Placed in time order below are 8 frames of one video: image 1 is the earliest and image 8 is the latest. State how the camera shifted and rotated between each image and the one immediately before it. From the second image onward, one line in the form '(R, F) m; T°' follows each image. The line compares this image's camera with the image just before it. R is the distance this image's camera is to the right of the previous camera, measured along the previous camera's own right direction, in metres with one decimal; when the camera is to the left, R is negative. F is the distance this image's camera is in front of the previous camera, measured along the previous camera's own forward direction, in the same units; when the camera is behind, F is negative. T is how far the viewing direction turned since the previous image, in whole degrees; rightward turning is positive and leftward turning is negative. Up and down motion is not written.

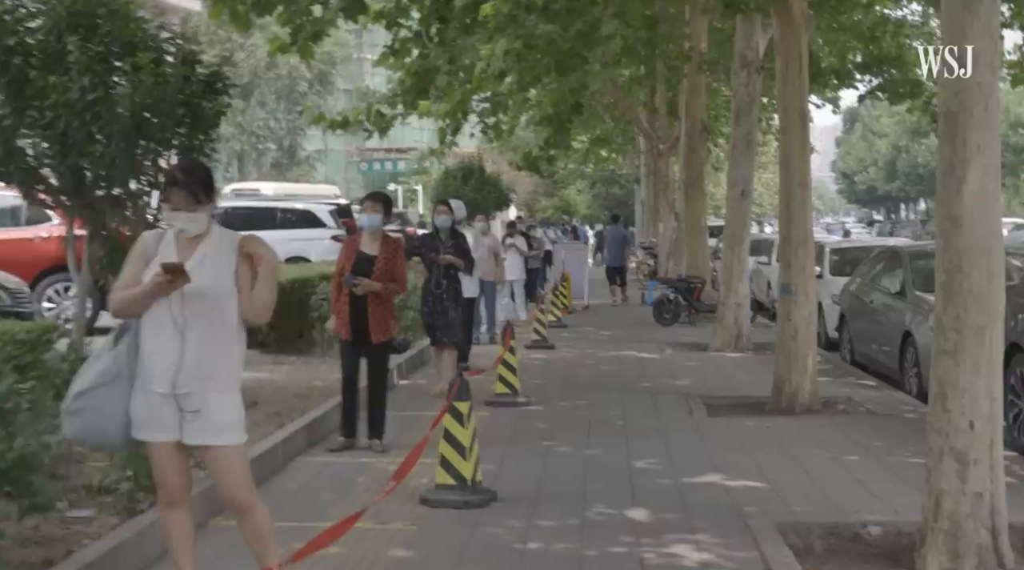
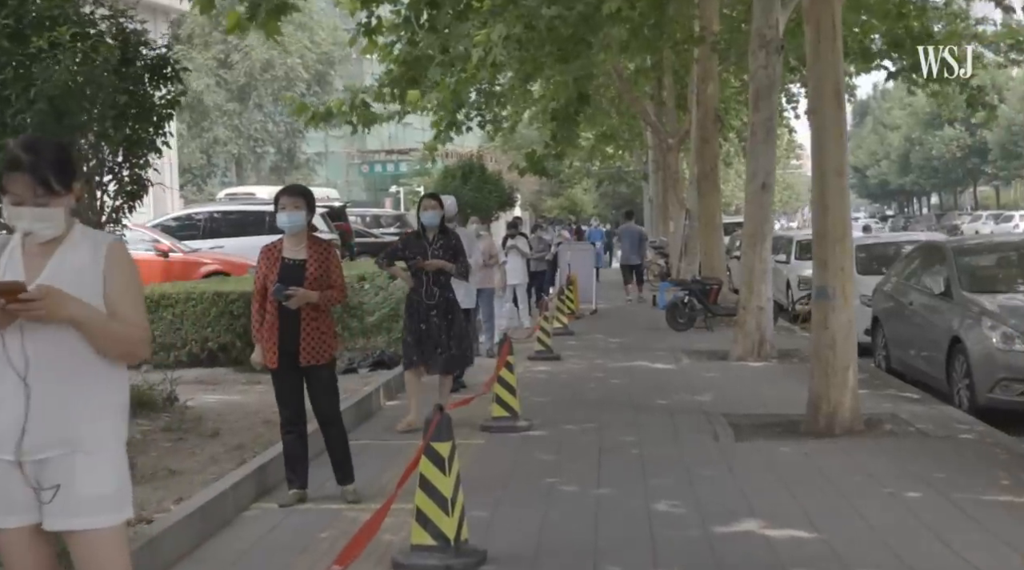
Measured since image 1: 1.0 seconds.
(+0.1, +1.5) m; 0°
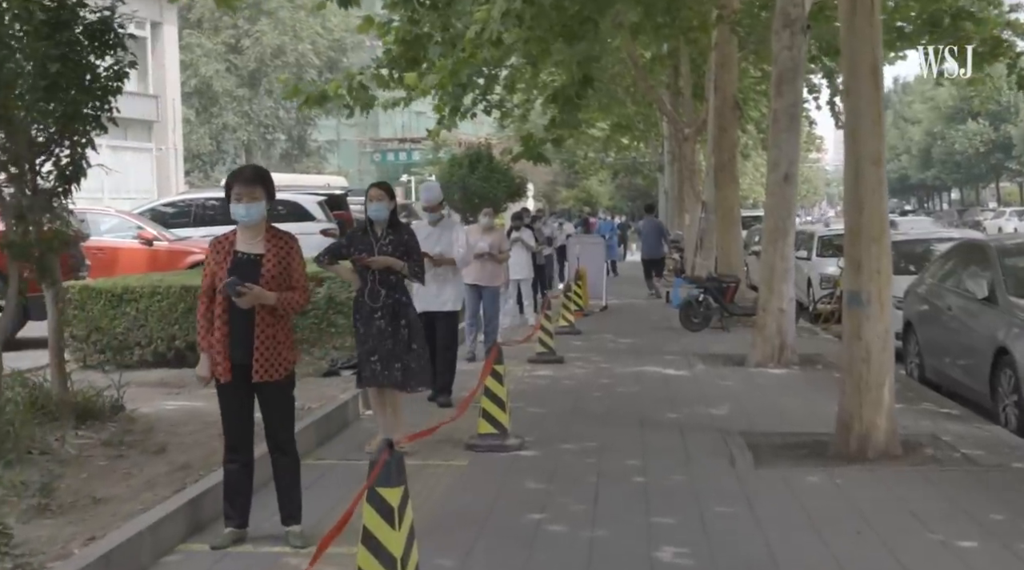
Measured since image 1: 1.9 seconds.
(+0.2, +1.3) m; -1°
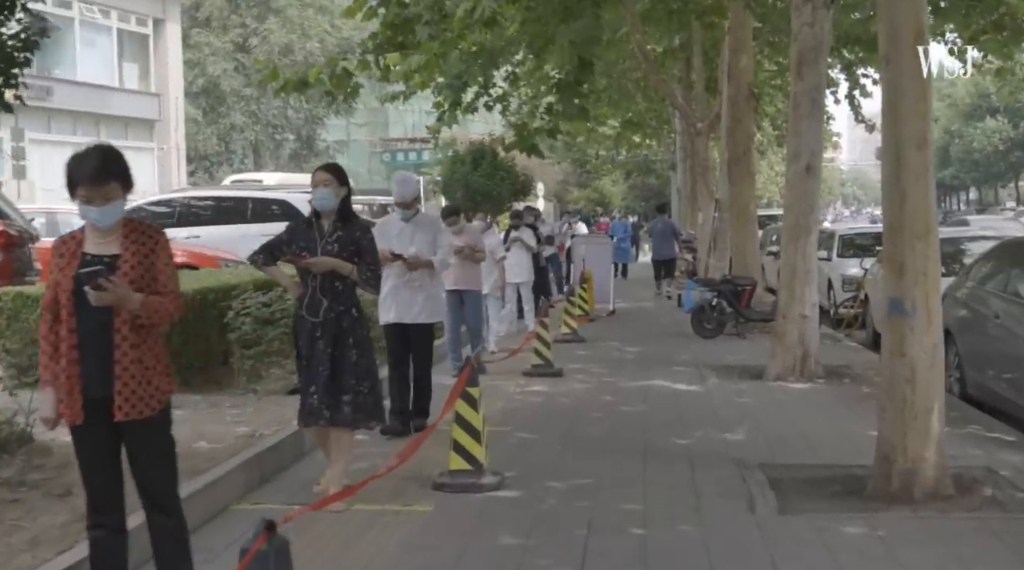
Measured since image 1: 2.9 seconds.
(+0.2, +1.5) m; -1°
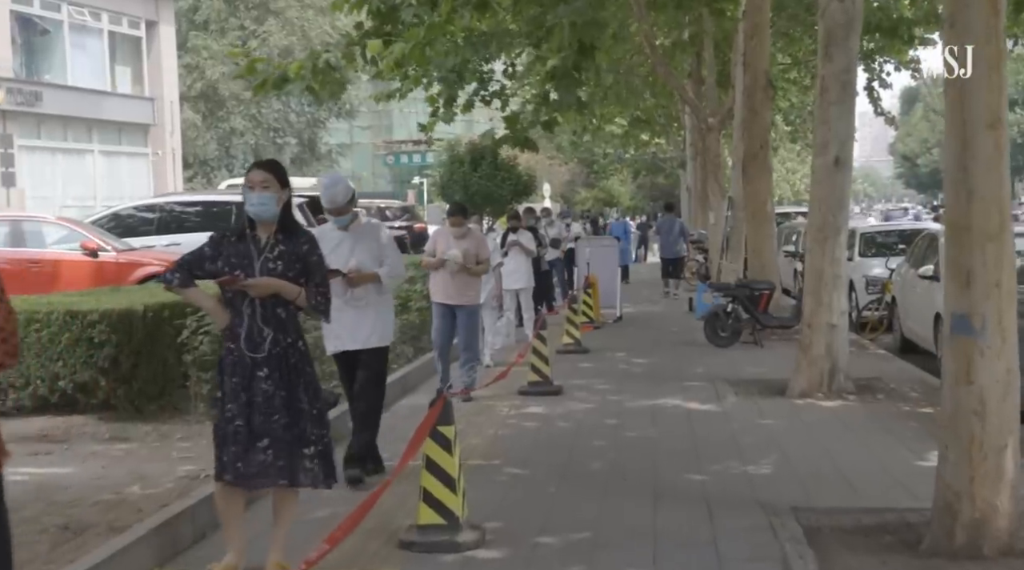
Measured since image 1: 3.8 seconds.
(+0.2, +1.4) m; 0°
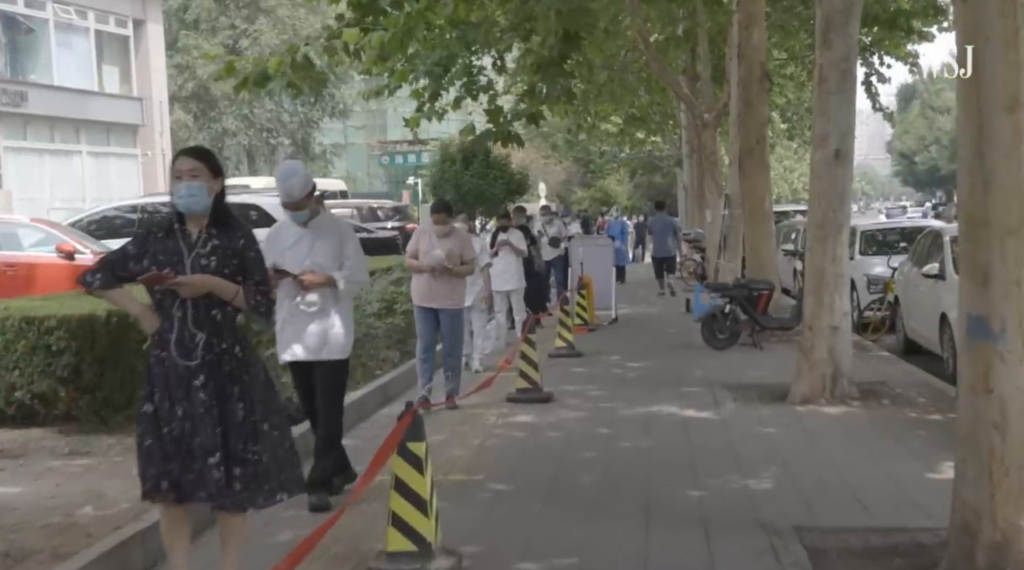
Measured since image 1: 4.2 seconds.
(+0.1, +0.6) m; 0°
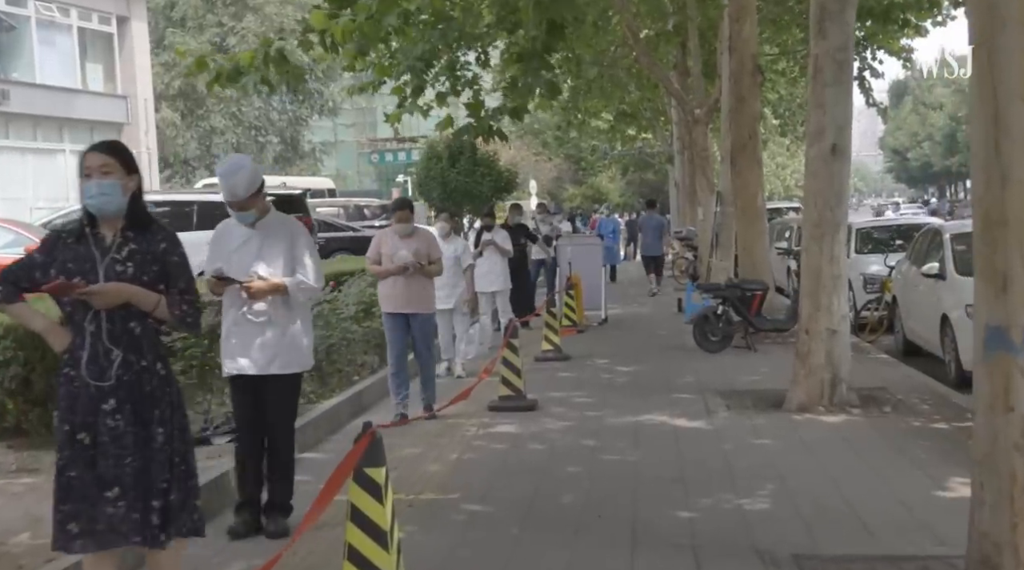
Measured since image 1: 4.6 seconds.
(+0.1, +0.6) m; 0°
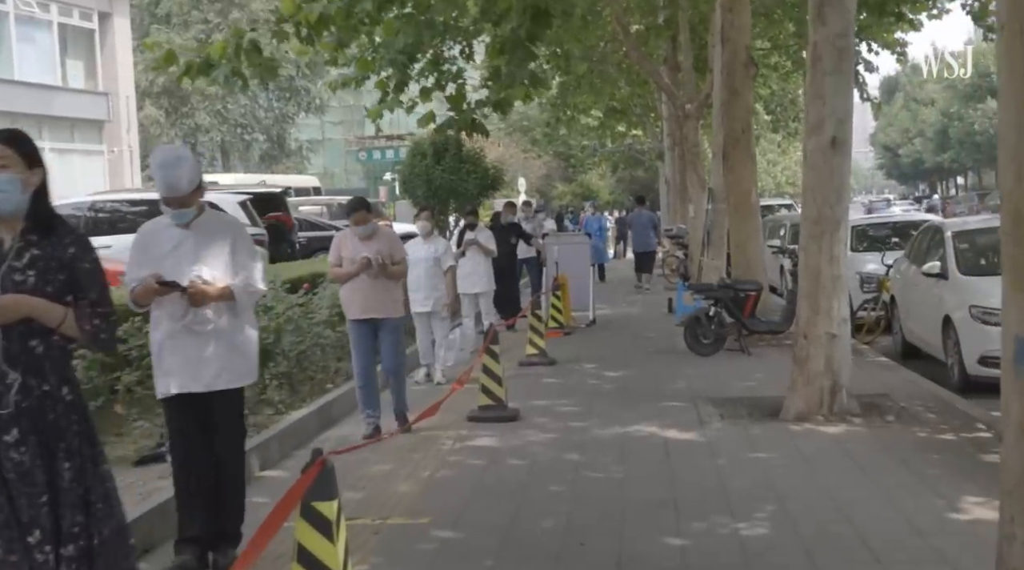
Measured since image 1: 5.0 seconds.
(+0.1, +0.7) m; 0°
